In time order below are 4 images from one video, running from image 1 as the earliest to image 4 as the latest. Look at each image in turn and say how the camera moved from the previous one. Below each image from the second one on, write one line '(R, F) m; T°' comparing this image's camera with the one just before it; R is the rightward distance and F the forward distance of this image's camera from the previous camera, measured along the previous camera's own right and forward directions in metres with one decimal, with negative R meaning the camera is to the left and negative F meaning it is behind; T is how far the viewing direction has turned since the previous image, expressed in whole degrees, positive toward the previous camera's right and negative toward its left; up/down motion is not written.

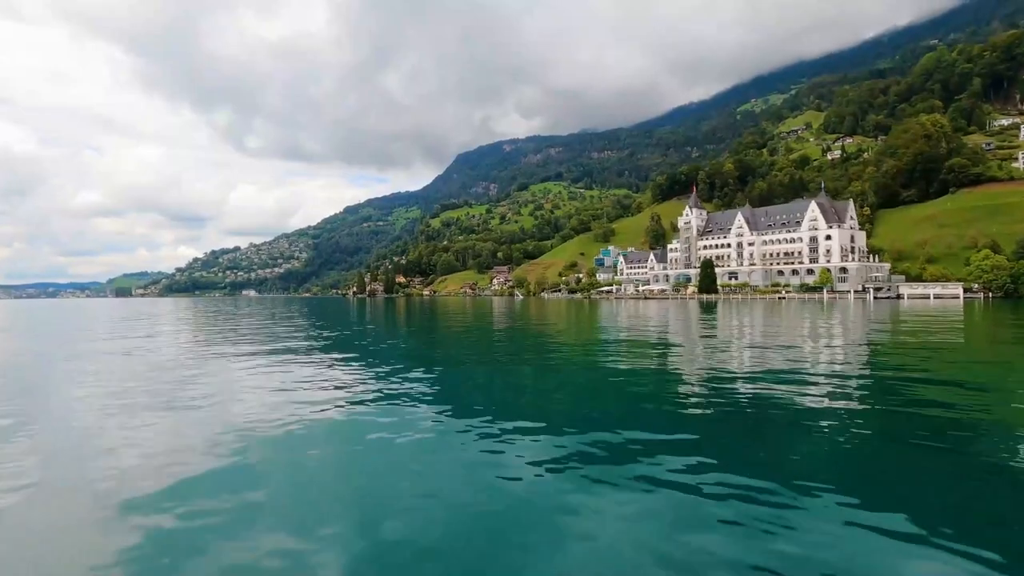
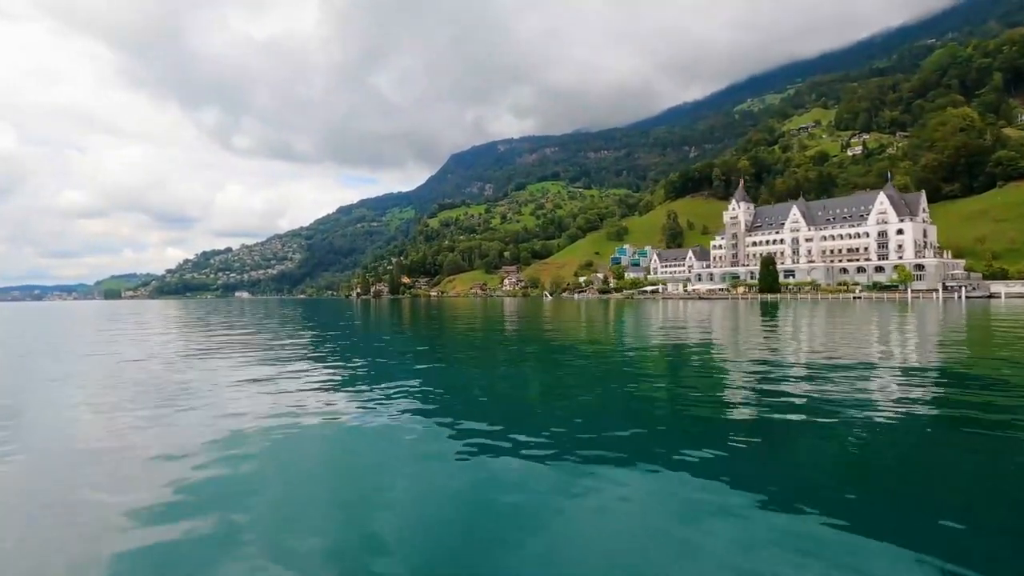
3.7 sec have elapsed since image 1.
(-4.1, +4.3) m; +1°
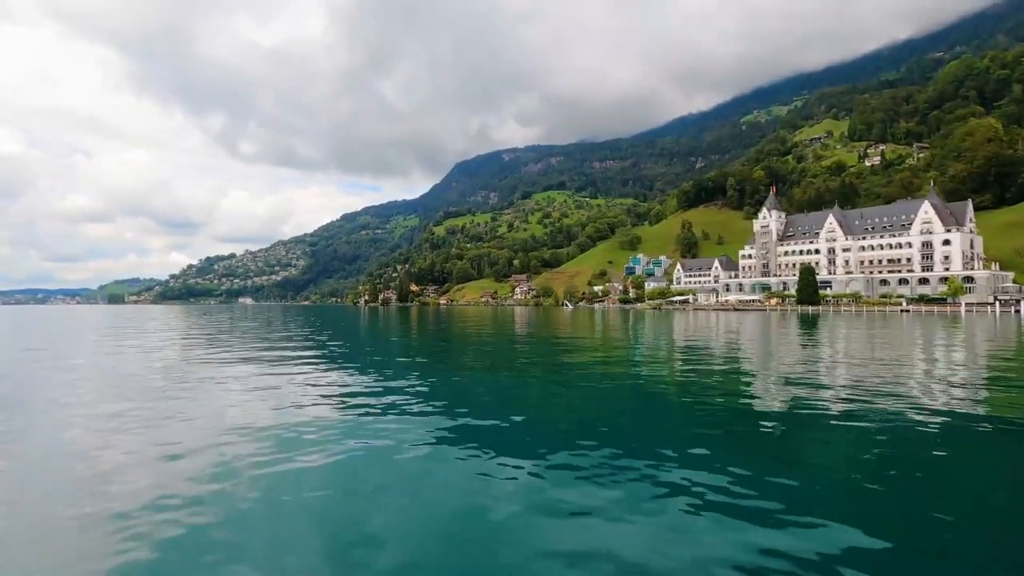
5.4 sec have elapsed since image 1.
(-1.9, +2.0) m; 0°
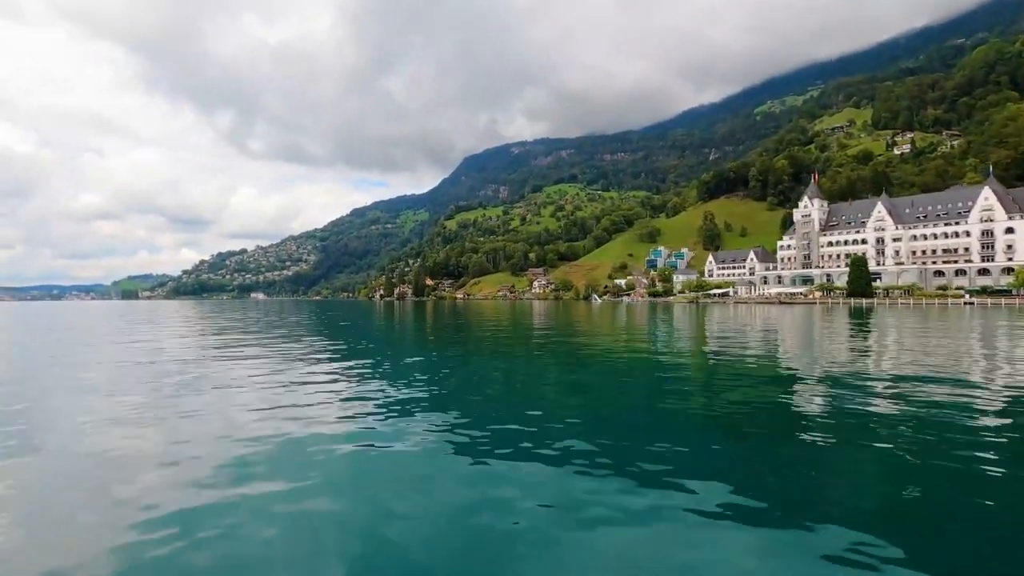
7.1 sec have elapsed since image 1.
(-1.7, +2.2) m; -1°
